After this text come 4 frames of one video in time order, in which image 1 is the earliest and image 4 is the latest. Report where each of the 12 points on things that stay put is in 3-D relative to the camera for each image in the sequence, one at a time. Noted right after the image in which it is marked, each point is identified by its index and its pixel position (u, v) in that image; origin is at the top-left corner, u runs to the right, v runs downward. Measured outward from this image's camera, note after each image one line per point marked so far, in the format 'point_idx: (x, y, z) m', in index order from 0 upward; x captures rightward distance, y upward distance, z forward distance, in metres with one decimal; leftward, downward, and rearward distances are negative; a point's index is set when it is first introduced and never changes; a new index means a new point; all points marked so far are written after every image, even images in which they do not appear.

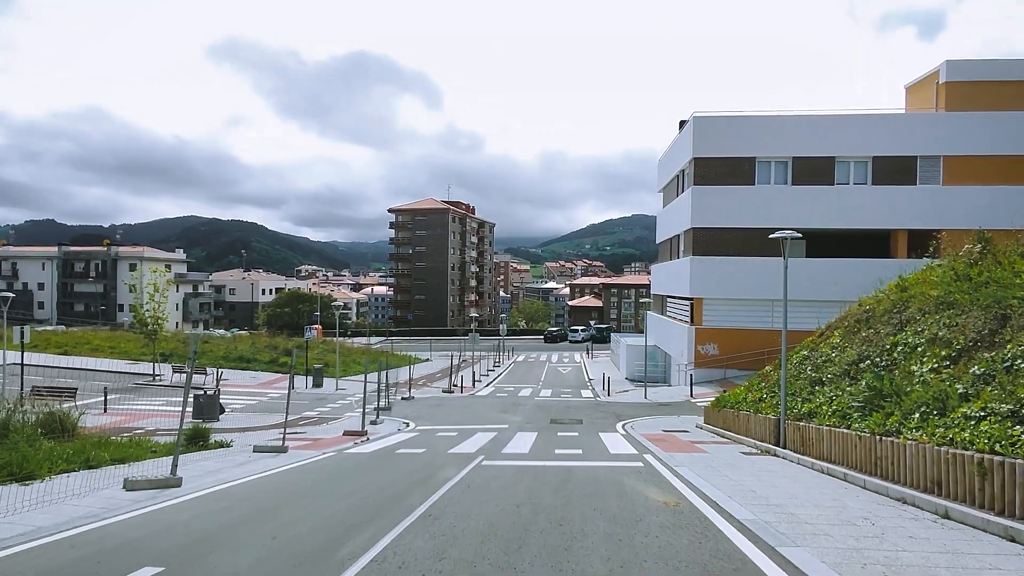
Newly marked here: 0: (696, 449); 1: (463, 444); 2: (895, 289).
0: (+4.2, -3.7, +15.6) m
1: (-1.2, -3.8, +16.6) m
2: (+9.1, 0.0, +16.2) m
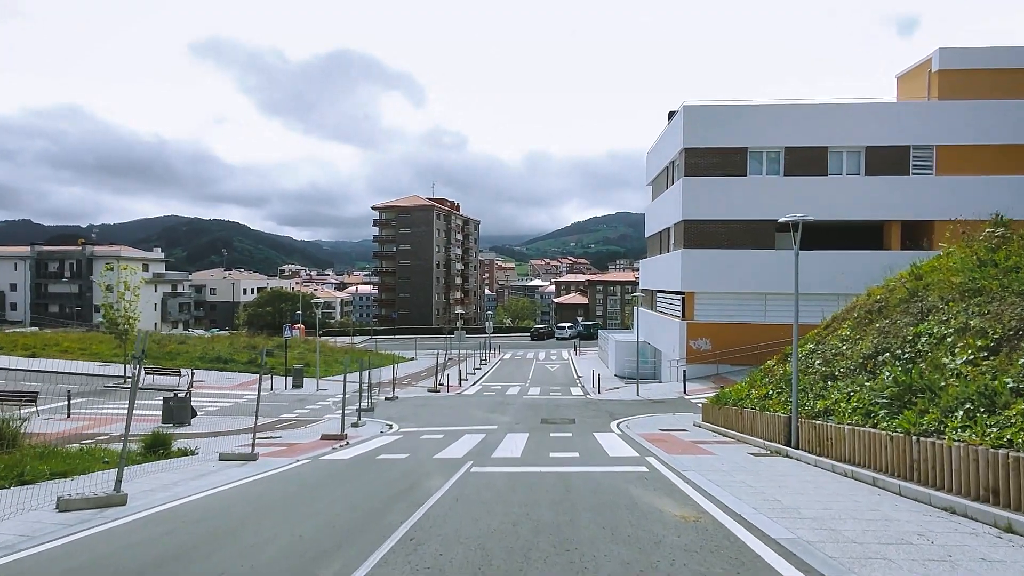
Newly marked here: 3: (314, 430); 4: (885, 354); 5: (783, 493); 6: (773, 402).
0: (+4.0, -3.5, +14.6) m
1: (-1.4, -3.6, +15.5) m
2: (+8.8, +0.2, +15.2) m
3: (-5.7, -4.1, +19.8) m
4: (+6.7, -1.2, +12.4) m
5: (+3.5, -2.7, +8.9) m
6: (+5.8, -2.5, +15.2) m
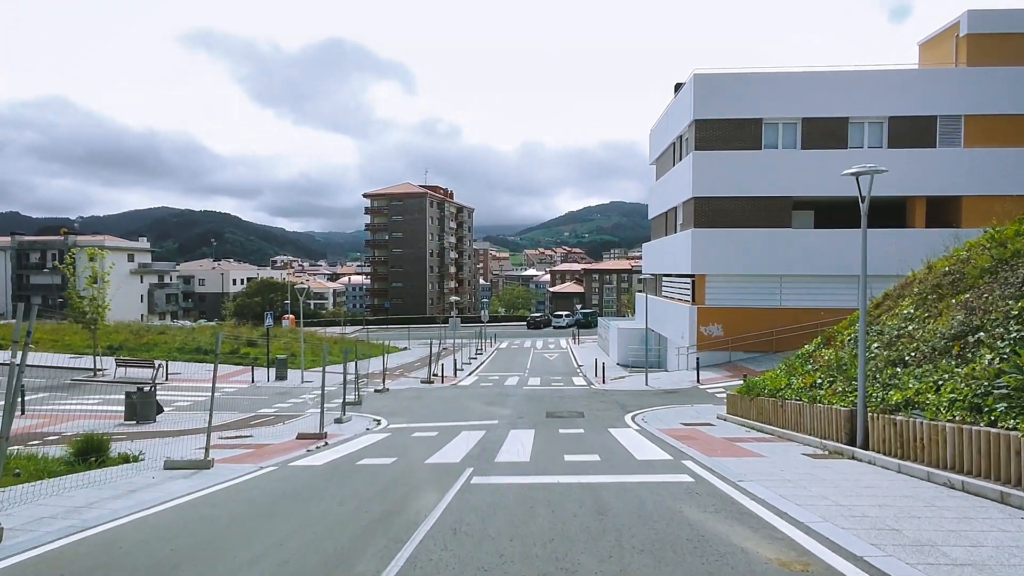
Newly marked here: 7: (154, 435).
0: (+4.2, -2.9, +12.3) m
1: (-1.3, -3.1, +13.2) m
2: (+8.9, +0.8, +13.0) m
3: (-5.6, -3.6, +17.4) m
4: (+6.9, -0.7, +10.1) m
5: (+3.7, -2.2, +6.6) m
6: (+5.9, -2.0, +12.9) m
7: (-8.0, -3.3, +15.1) m
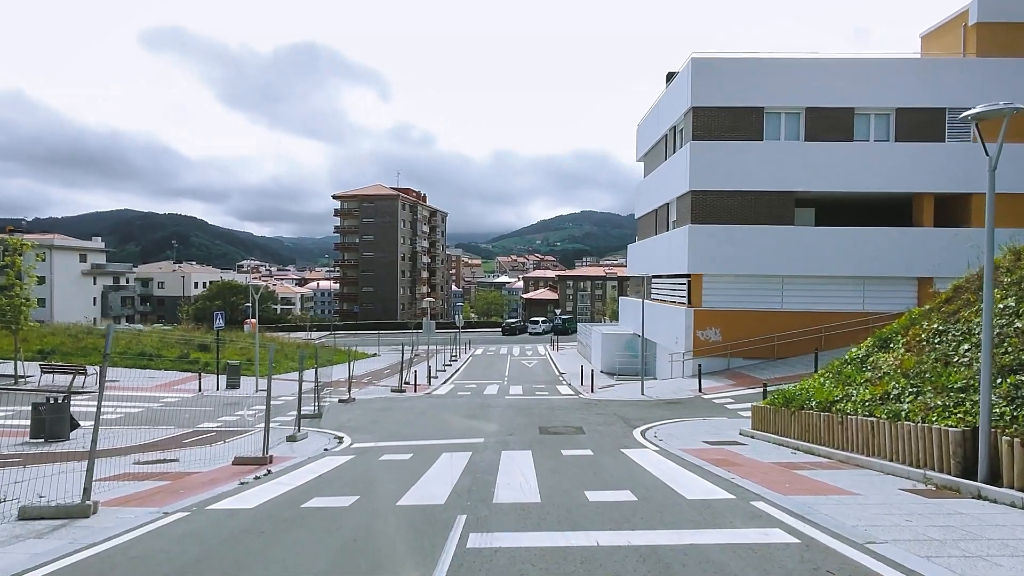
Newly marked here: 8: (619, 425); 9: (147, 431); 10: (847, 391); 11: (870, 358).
0: (+4.2, -2.7, +9.5) m
1: (-1.3, -2.8, +10.1) m
2: (+8.9, +1.0, +10.3) m
3: (-5.8, -3.3, +14.1) m
4: (+7.0, -0.4, +7.4) m
5: (+4.0, -1.9, +3.8) m
6: (+5.9, -1.7, +10.2) m
7: (-8.1, -3.0, +11.7) m
8: (+2.9, -3.6, +18.2) m
9: (-9.3, -3.6, +17.3) m
10: (+6.1, -1.8, +12.4) m
11: (+6.8, -1.3, +13.2) m
